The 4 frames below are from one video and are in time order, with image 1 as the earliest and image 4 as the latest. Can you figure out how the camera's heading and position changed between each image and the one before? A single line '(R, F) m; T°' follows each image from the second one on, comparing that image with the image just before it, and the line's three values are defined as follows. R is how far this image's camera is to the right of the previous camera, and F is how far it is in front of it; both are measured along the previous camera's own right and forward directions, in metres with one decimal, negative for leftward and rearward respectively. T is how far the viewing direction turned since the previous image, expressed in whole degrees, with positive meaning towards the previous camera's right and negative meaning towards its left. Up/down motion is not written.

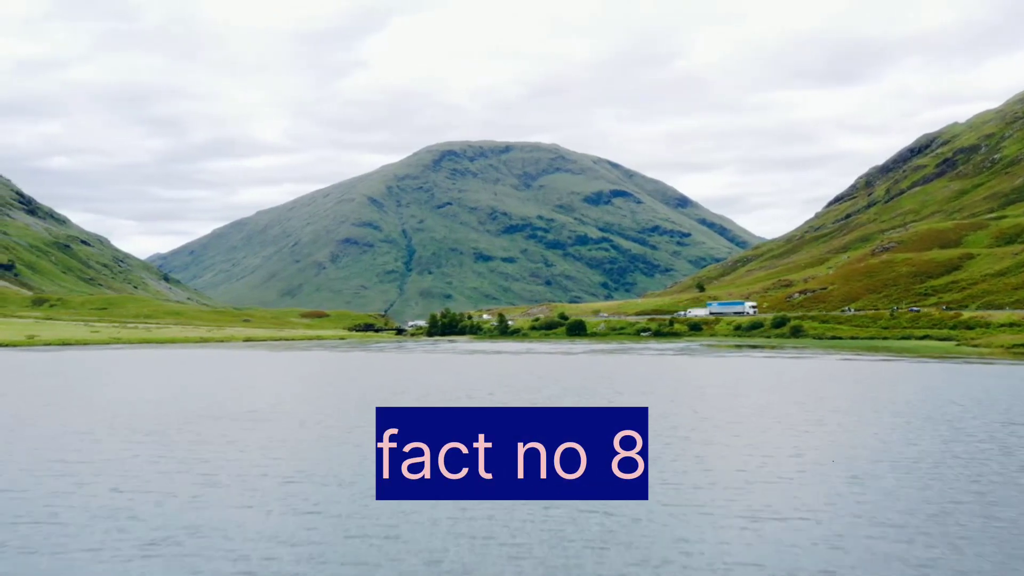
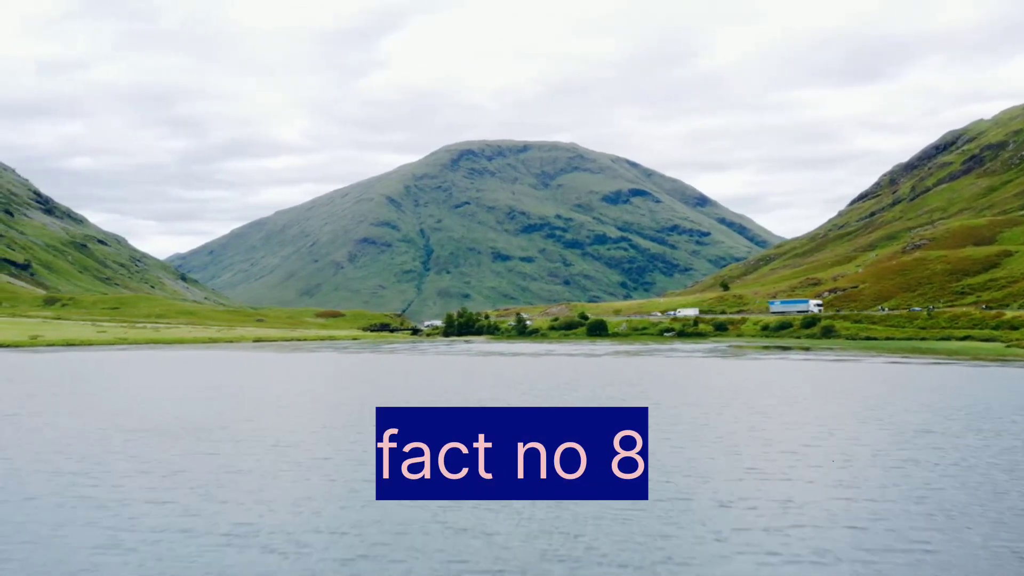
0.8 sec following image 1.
(0.0, +4.9) m; -1°
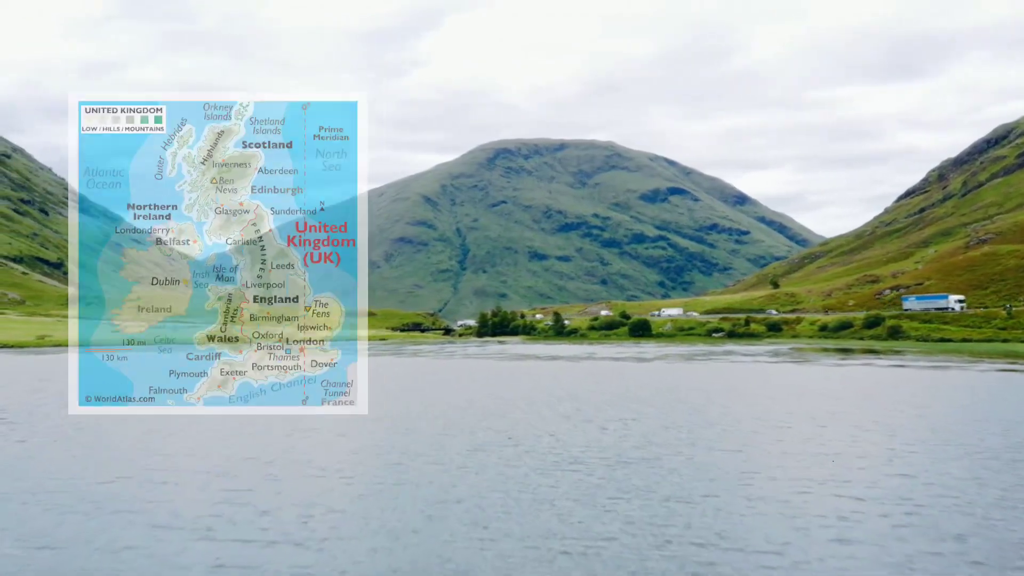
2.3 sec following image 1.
(0.0, +9.0) m; -3°
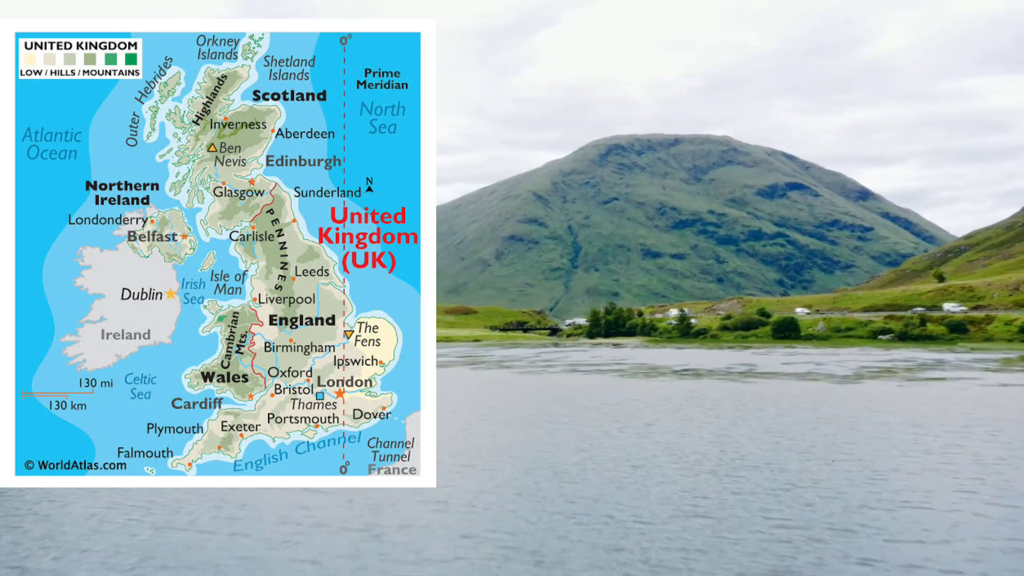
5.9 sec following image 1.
(-0.7, +19.9) m; -8°
